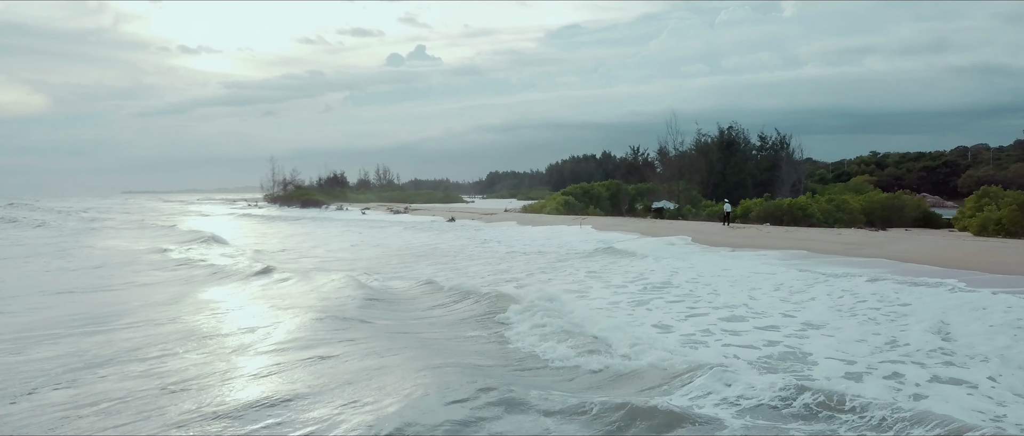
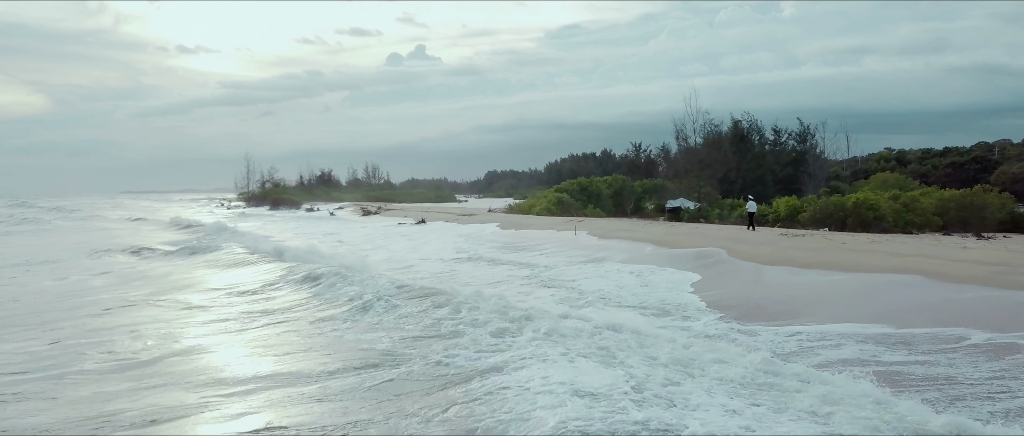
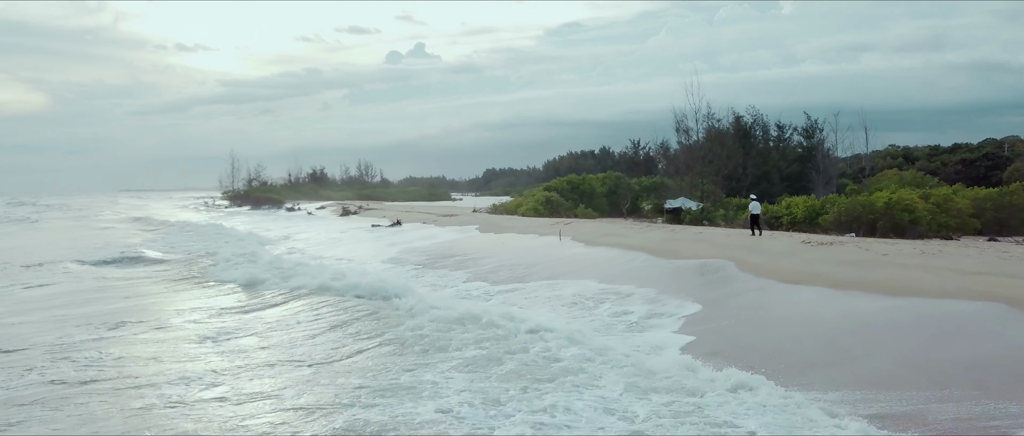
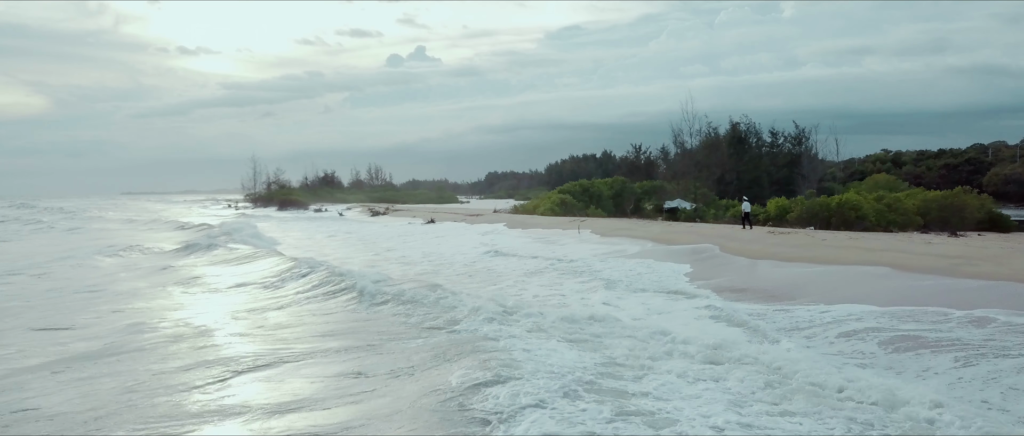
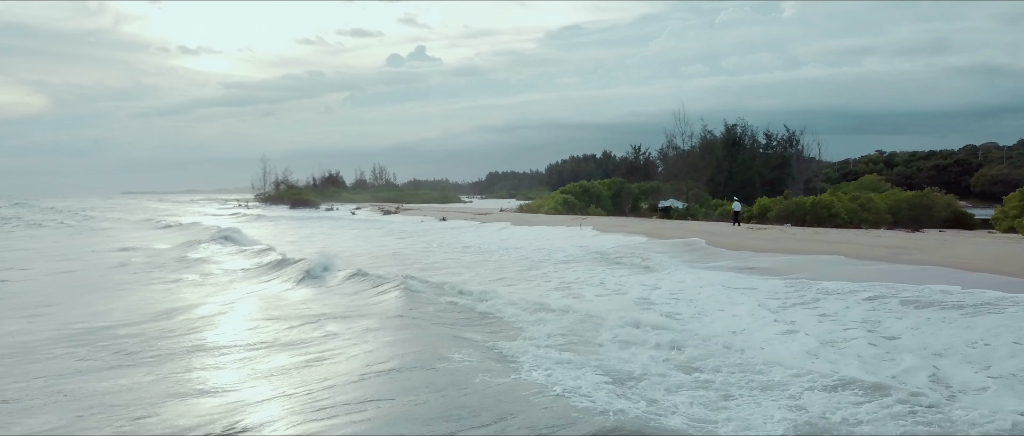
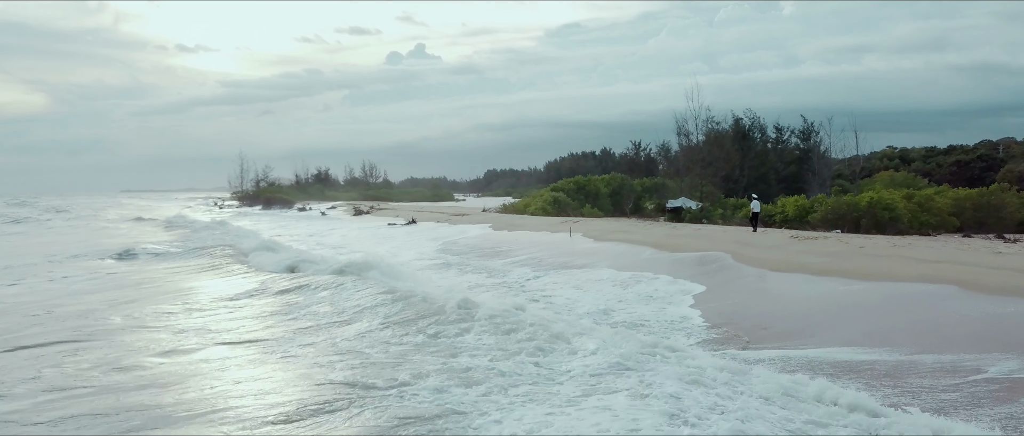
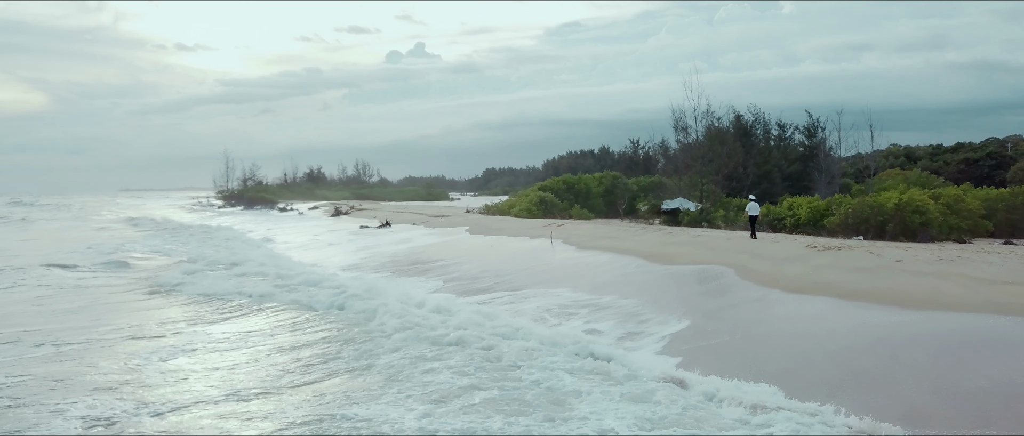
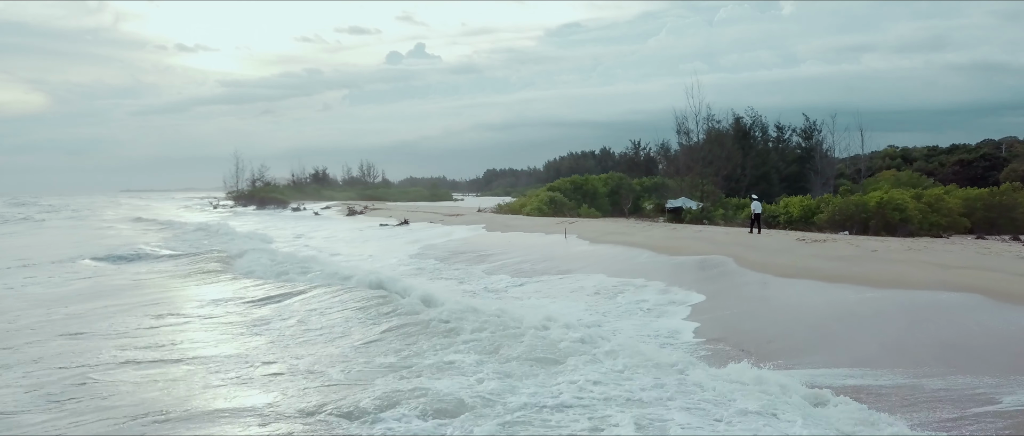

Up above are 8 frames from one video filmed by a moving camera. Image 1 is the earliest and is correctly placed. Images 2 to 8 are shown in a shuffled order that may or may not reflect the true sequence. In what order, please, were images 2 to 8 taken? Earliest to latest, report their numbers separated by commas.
5, 4, 2, 6, 8, 3, 7
